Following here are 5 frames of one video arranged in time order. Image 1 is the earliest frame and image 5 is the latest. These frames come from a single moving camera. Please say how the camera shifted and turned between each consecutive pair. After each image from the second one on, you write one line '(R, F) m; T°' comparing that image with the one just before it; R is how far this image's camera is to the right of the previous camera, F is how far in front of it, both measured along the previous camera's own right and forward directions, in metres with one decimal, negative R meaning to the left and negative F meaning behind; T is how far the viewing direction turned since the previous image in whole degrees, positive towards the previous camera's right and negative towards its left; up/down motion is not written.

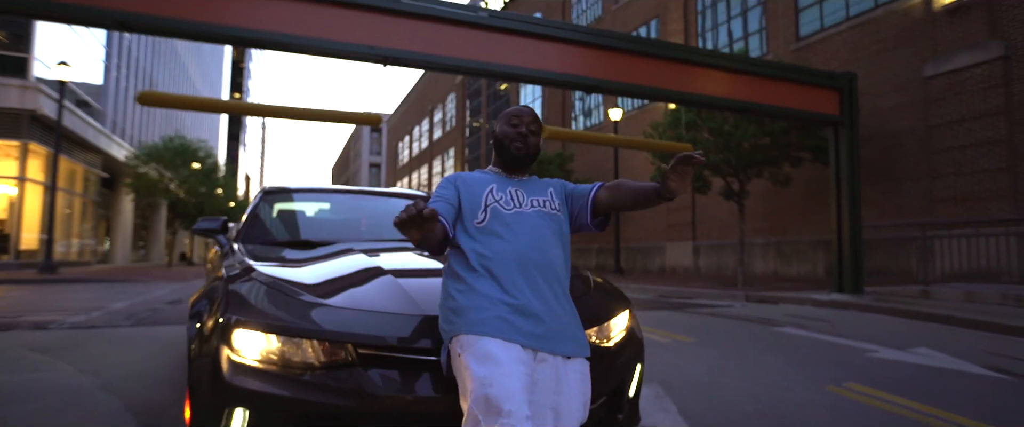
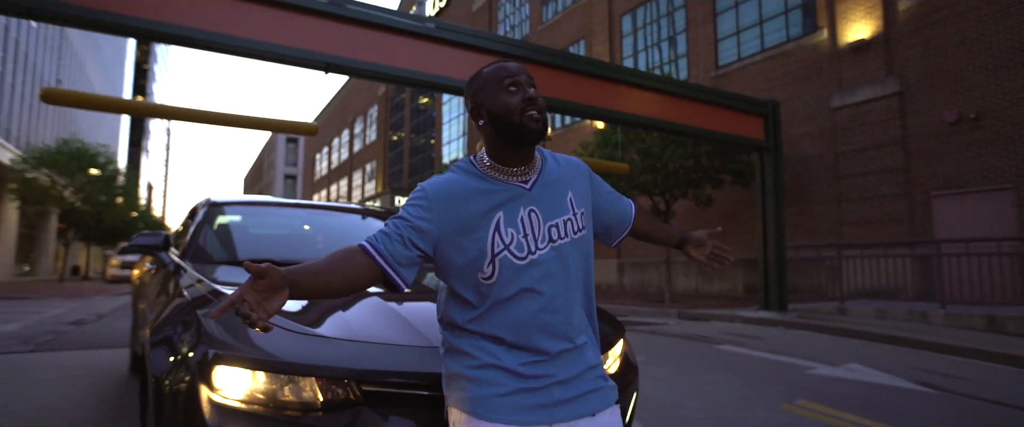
(-0.3, +0.2) m; +8°
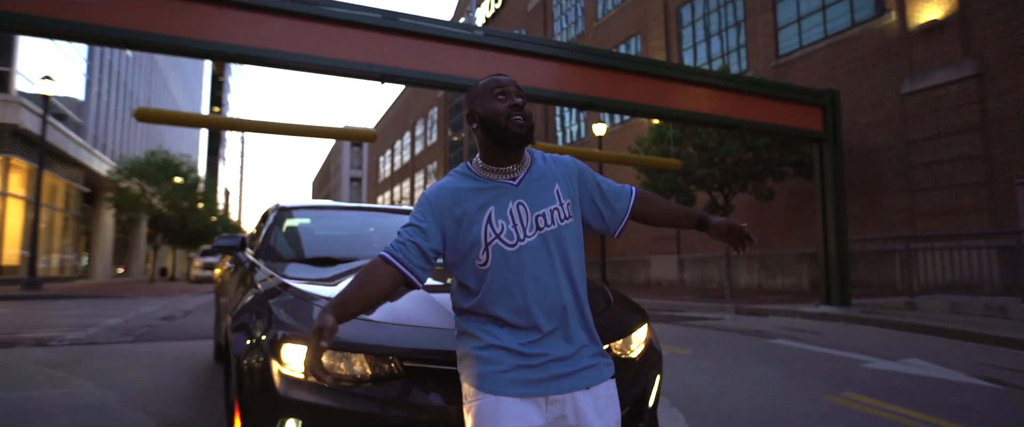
(+0.2, -0.3) m; -6°
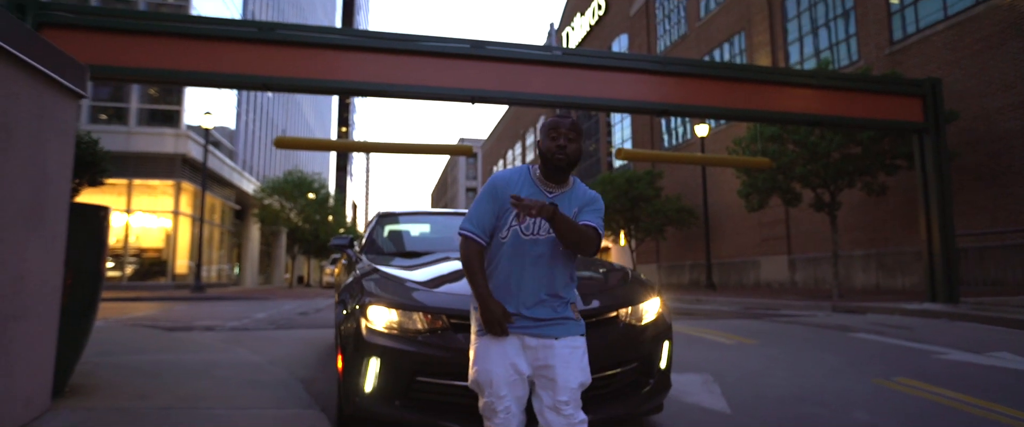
(+0.5, -0.8) m; -11°
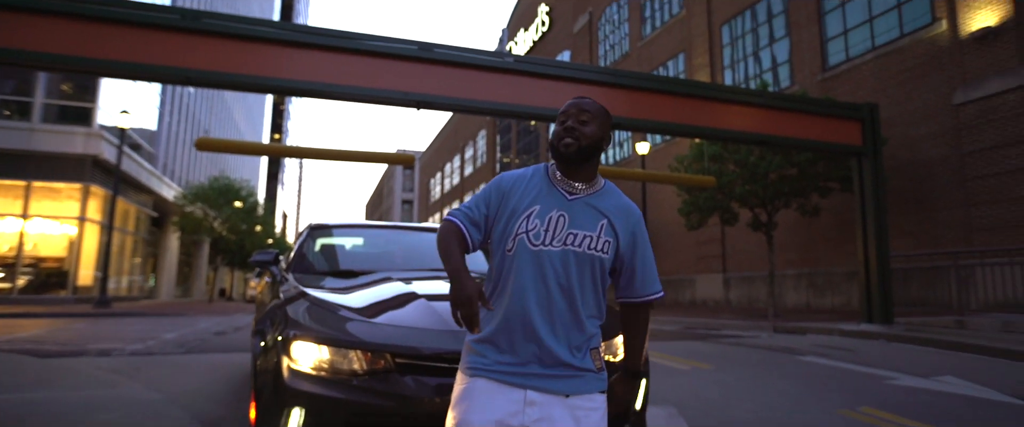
(-0.1, +0.5) m; +6°
